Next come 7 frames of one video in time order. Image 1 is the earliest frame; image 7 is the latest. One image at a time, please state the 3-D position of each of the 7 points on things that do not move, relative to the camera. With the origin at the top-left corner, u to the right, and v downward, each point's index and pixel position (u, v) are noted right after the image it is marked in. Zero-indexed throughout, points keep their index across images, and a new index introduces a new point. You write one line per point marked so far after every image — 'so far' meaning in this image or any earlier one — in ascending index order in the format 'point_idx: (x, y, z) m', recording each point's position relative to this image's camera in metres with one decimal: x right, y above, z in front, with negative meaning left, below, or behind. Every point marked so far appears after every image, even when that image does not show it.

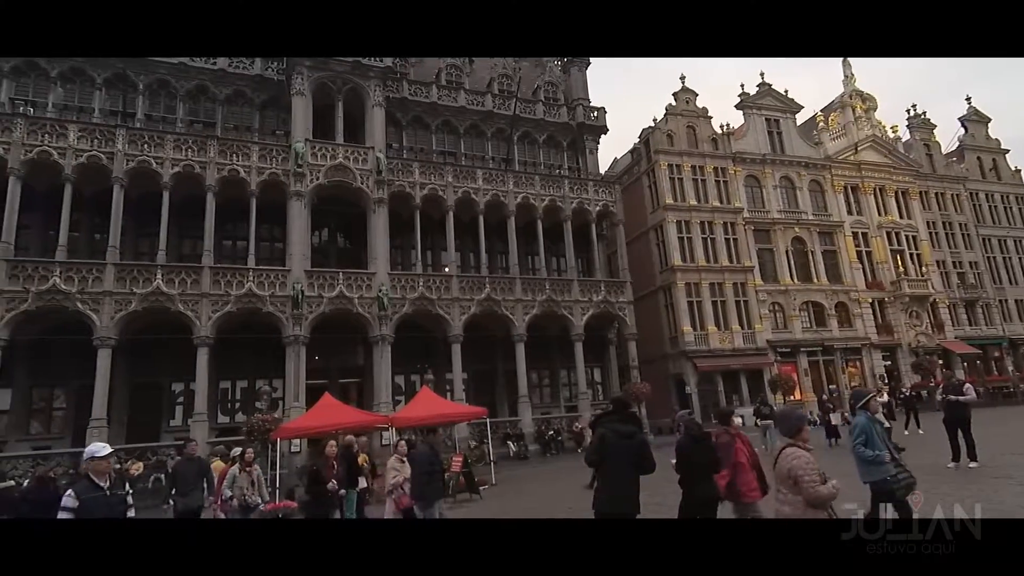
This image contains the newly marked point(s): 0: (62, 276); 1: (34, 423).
0: (-14.1, +0.4, +18.2) m
1: (-15.3, -4.3, +18.5) m
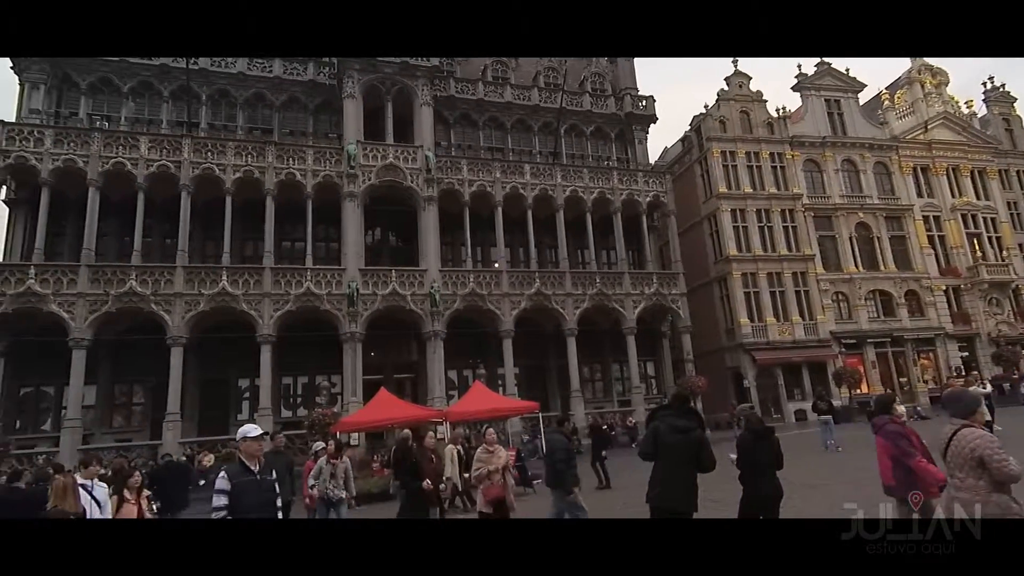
0: (-12.5, +0.3, +19.4) m
1: (-13.5, -4.4, +19.8) m
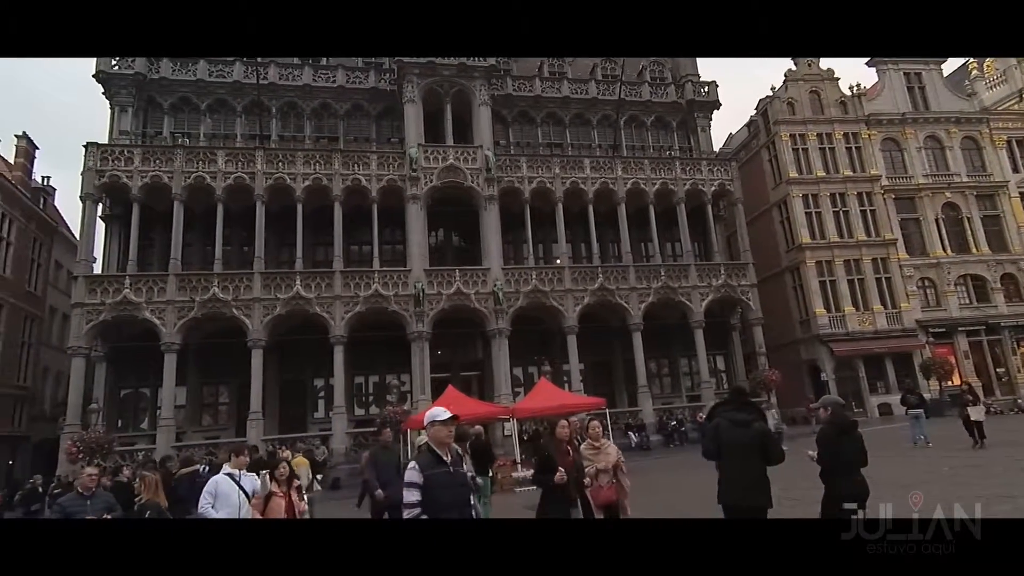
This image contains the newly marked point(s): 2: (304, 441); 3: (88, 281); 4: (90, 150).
0: (-10.3, +0.1, +20.5) m
1: (-11.2, -4.7, +21.1) m
2: (-7.2, -5.3, +20.0) m
3: (-14.3, +0.2, +19.6) m
4: (-14.5, +4.8, +19.9) m
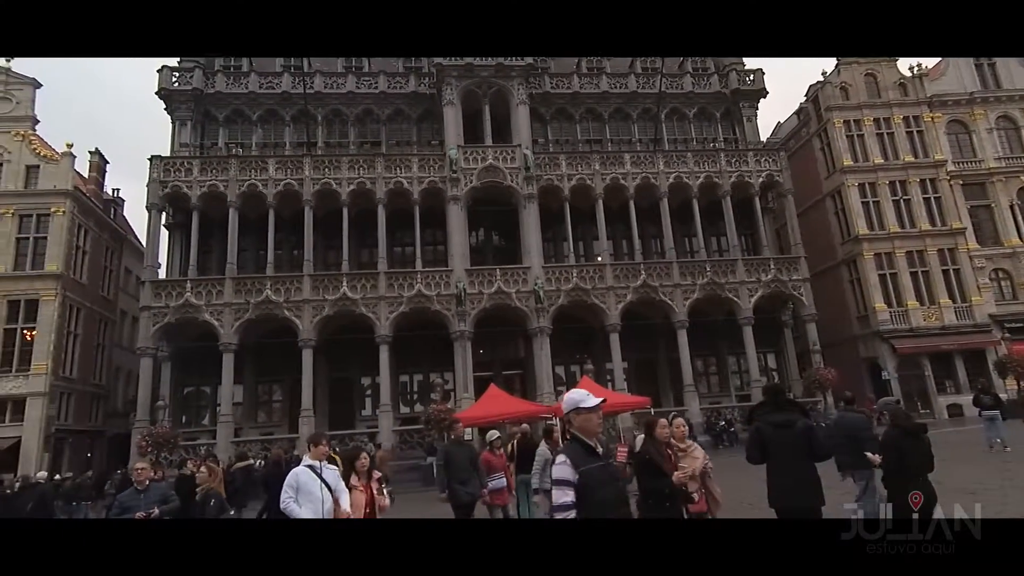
0: (-8.9, 0.0, +21.5) m
1: (-9.6, -4.8, +22.1) m
2: (-5.7, -5.4, +20.7) m
3: (-13.0, +0.1, +21.0) m
4: (-13.2, +4.6, +21.3) m
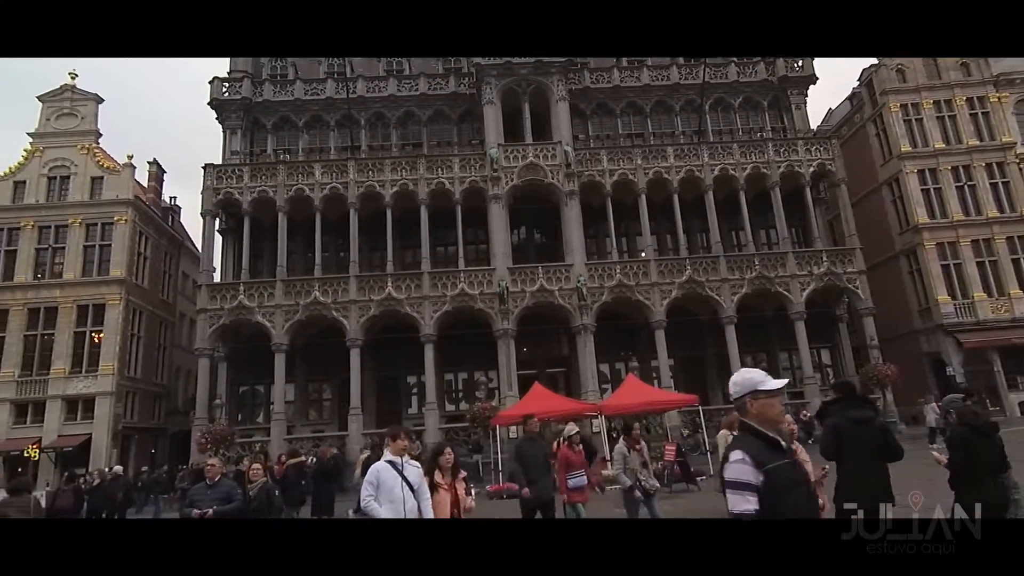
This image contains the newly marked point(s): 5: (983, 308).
0: (-7.3, -0.1, +22.1) m
1: (-7.9, -4.8, +22.7) m
2: (-4.1, -5.4, +21.0) m
3: (-11.4, 0.0, +21.8) m
4: (-11.6, +4.5, +22.1) m
5: (+17.5, -0.7, +21.5) m
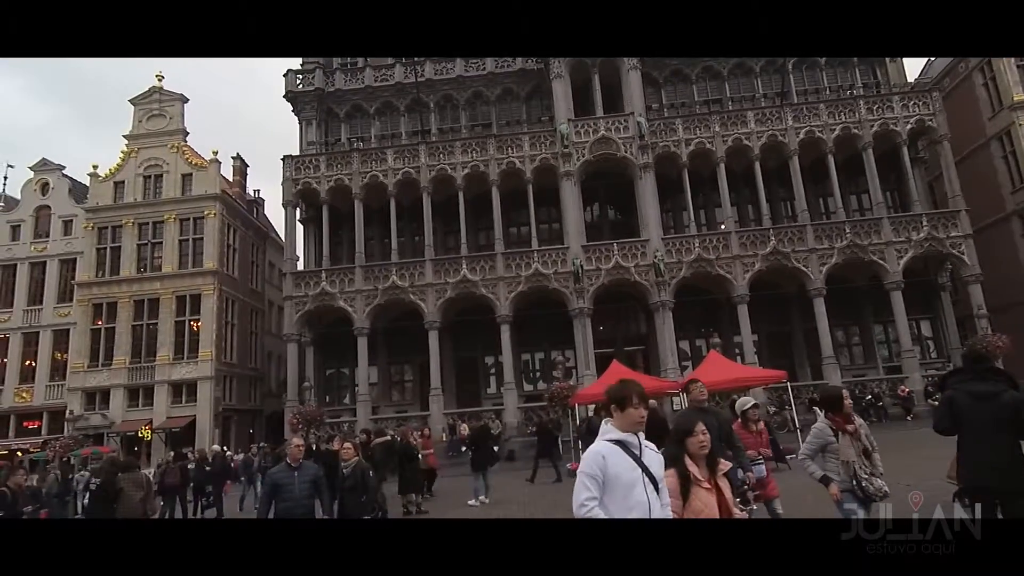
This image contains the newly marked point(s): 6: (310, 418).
0: (-4.4, +0.5, +22.5) m
1: (-4.8, -4.2, +23.4) m
2: (-1.2, -4.7, +21.4) m
3: (-8.5, +0.4, +22.7) m
4: (-8.9, +4.9, +22.8) m
5: (+20.2, +0.6, +19.4) m
6: (-6.8, -4.4, +19.7) m
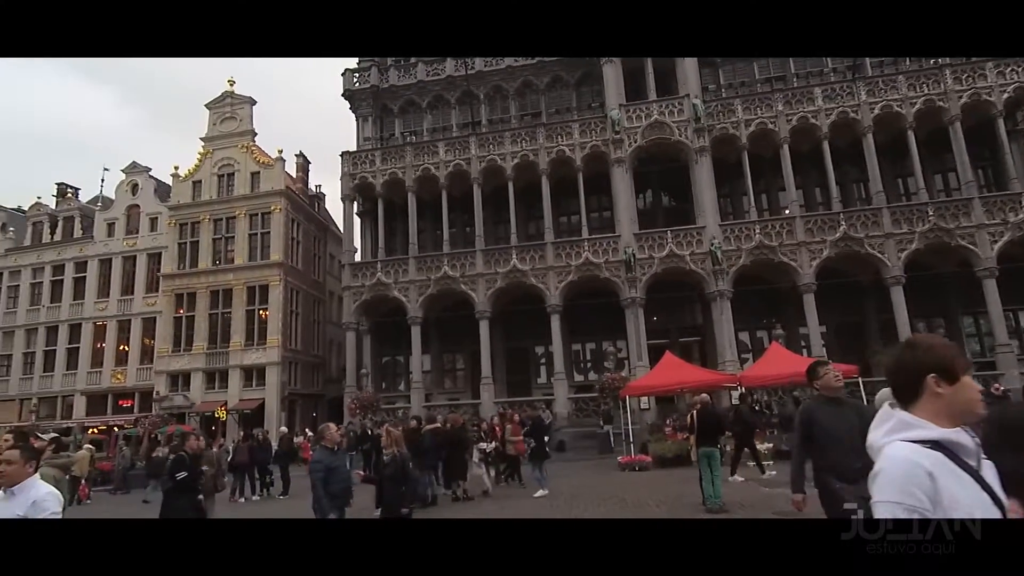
0: (-2.5, +0.9, +22.9) m
1: (-2.7, -3.8, +23.9) m
2: (+0.6, -4.3, +21.3) m
3: (-6.5, +0.8, +23.6) m
4: (-6.8, +5.3, +23.7) m
5: (+21.5, +1.0, +16.5) m
6: (-5.2, -4.1, +20.5) m
